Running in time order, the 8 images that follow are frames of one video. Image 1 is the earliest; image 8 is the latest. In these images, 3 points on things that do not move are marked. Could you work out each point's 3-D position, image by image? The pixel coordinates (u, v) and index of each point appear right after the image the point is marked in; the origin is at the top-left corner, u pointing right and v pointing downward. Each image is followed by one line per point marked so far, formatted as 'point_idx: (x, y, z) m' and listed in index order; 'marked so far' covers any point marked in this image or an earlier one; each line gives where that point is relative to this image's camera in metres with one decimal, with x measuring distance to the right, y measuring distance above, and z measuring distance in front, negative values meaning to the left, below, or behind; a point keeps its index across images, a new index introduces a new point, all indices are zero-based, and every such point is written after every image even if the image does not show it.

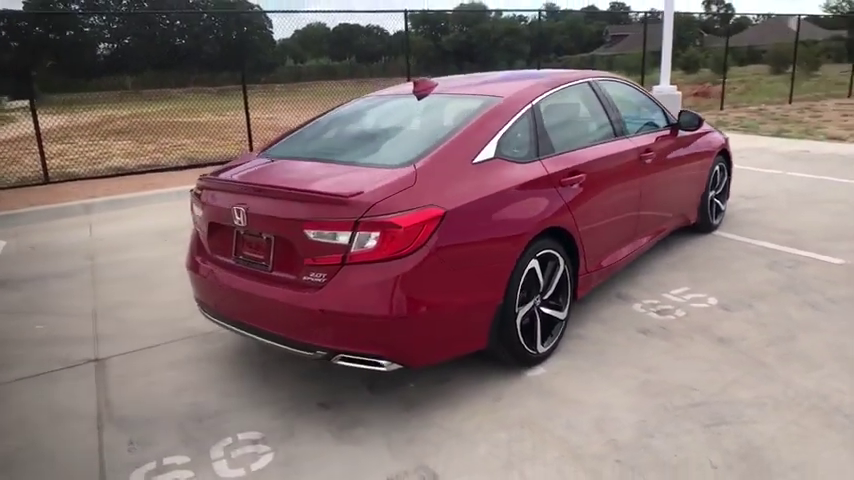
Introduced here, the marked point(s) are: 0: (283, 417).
0: (-0.7, -0.9, +3.2) m
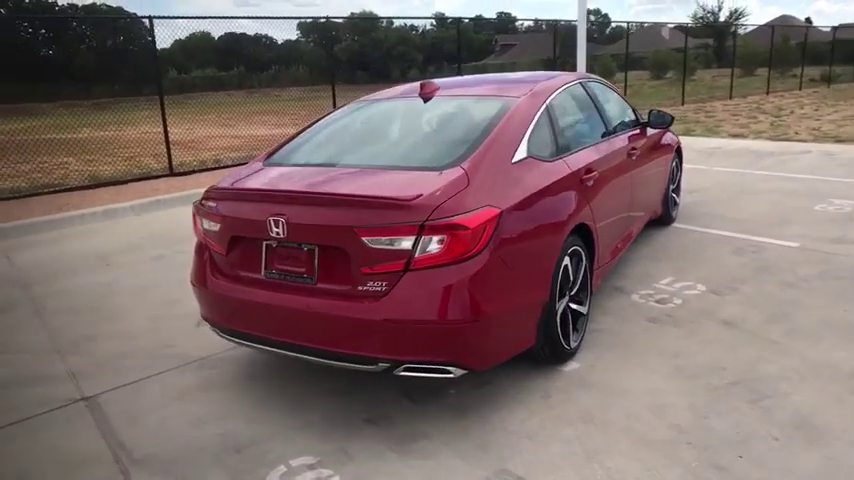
0: (-0.4, -1.0, +3.1) m
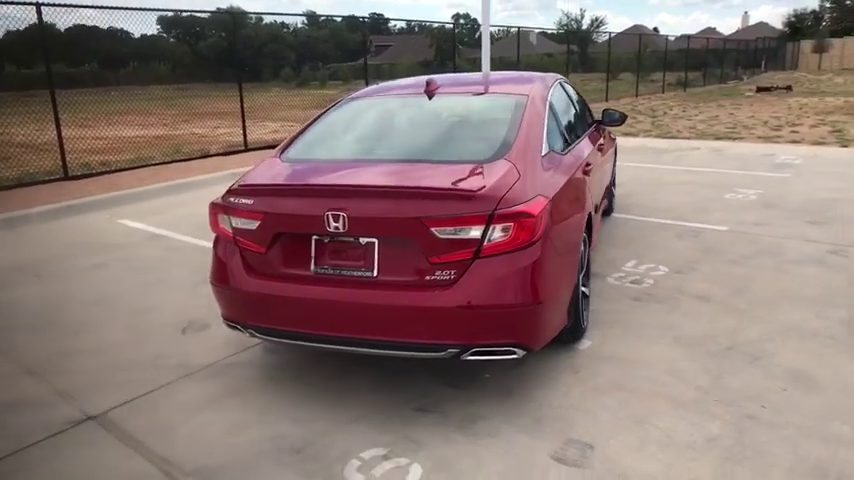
0: (-0.2, -0.9, +3.1) m
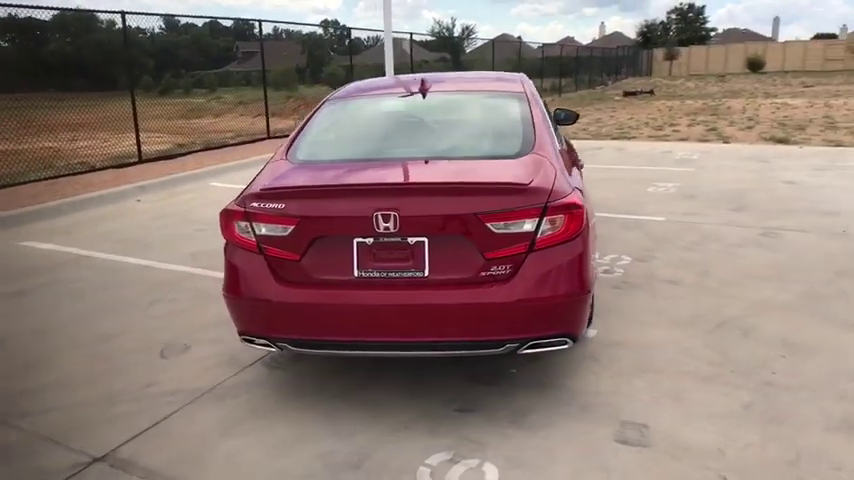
0: (+0.1, -0.9, +3.0) m
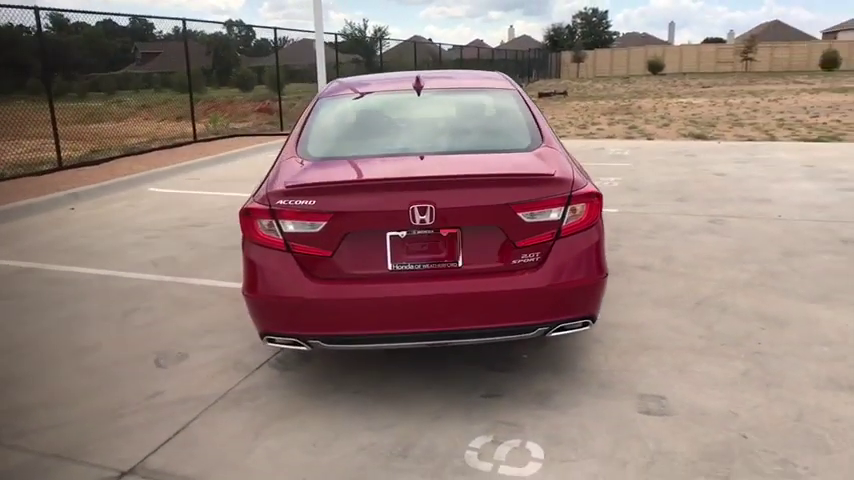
0: (+0.3, -0.9, +3.1) m
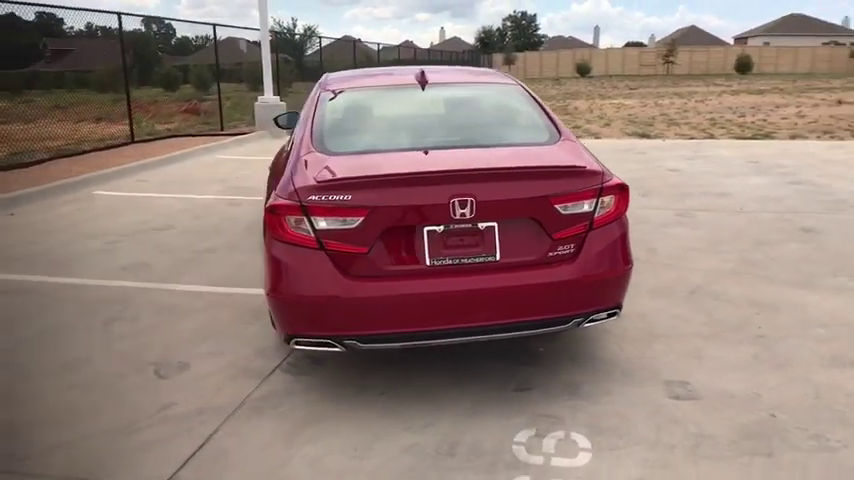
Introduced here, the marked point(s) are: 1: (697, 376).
0: (+0.4, -0.8, +3.1) m
1: (+1.4, -0.7, +3.4) m
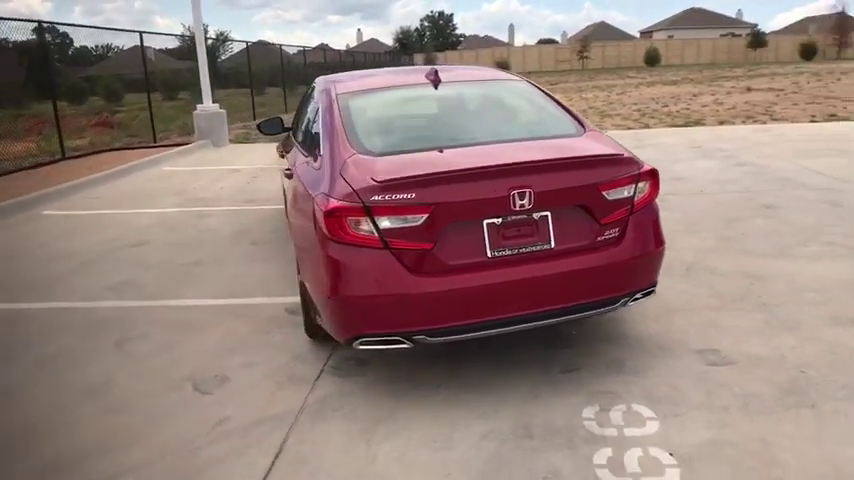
0: (+0.7, -0.8, +3.3) m
1: (+1.7, -0.6, +3.6) m
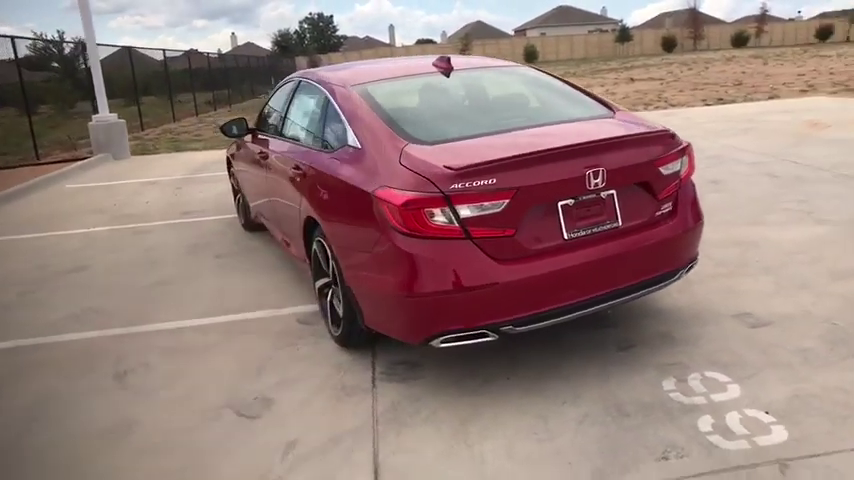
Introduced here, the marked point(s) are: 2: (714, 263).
0: (+1.1, -0.7, +3.3) m
1: (+2.0, -0.4, +3.8) m
2: (+2.1, -0.2, +4.6) m
